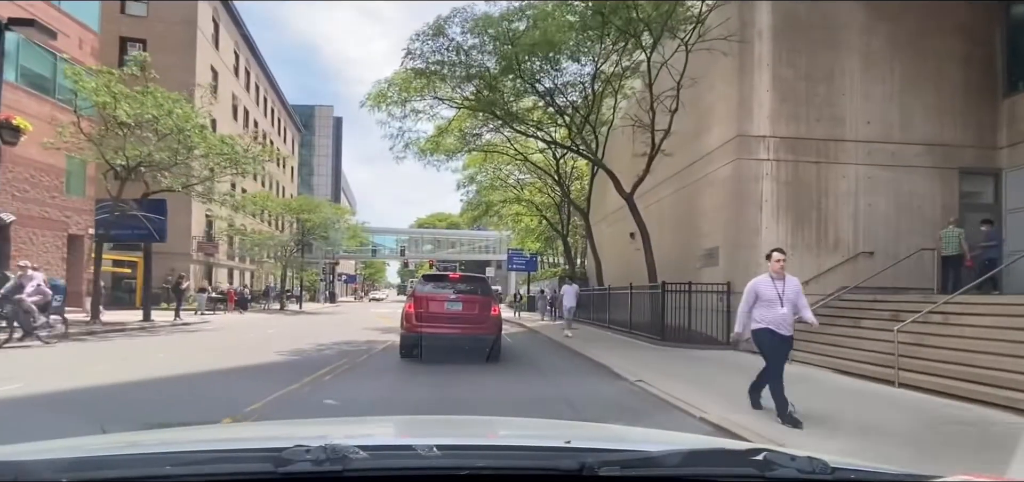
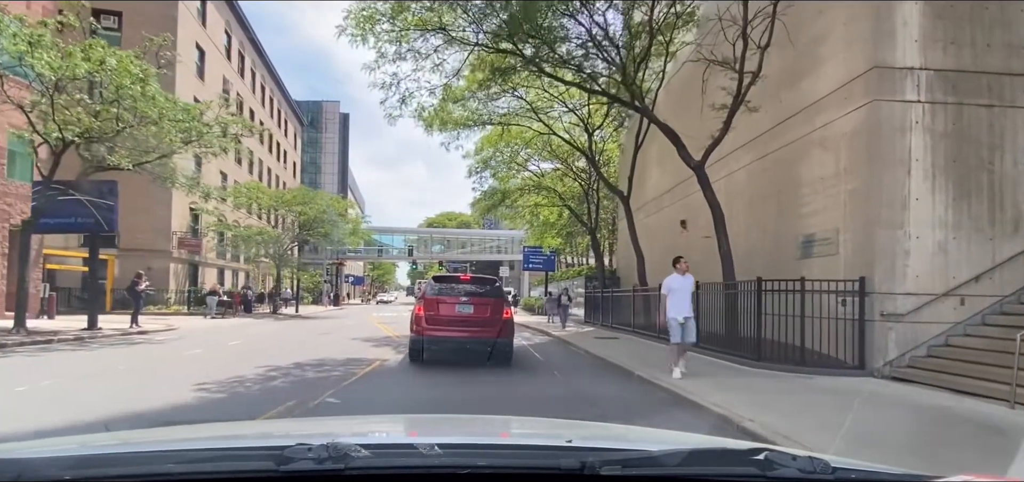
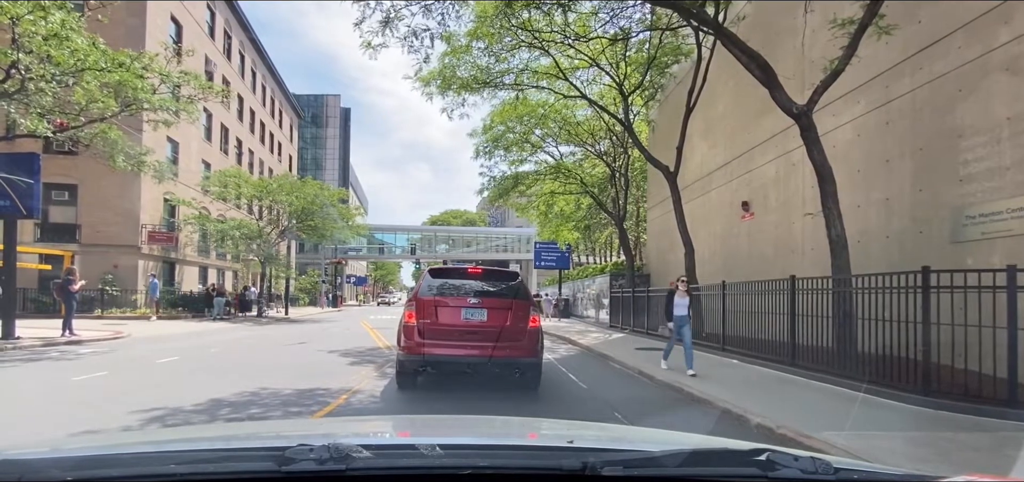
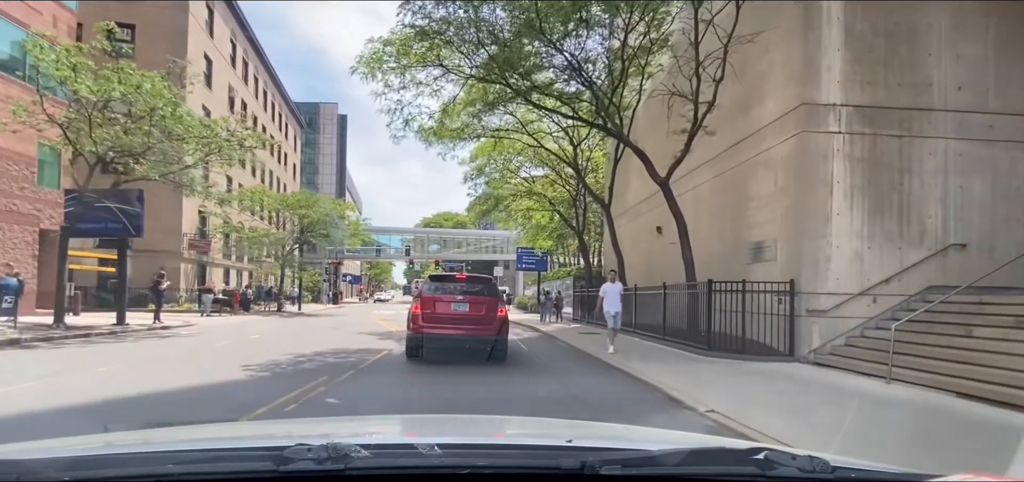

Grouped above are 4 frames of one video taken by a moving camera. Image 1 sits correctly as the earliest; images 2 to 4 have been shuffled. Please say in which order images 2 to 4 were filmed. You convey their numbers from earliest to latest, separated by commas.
4, 2, 3
